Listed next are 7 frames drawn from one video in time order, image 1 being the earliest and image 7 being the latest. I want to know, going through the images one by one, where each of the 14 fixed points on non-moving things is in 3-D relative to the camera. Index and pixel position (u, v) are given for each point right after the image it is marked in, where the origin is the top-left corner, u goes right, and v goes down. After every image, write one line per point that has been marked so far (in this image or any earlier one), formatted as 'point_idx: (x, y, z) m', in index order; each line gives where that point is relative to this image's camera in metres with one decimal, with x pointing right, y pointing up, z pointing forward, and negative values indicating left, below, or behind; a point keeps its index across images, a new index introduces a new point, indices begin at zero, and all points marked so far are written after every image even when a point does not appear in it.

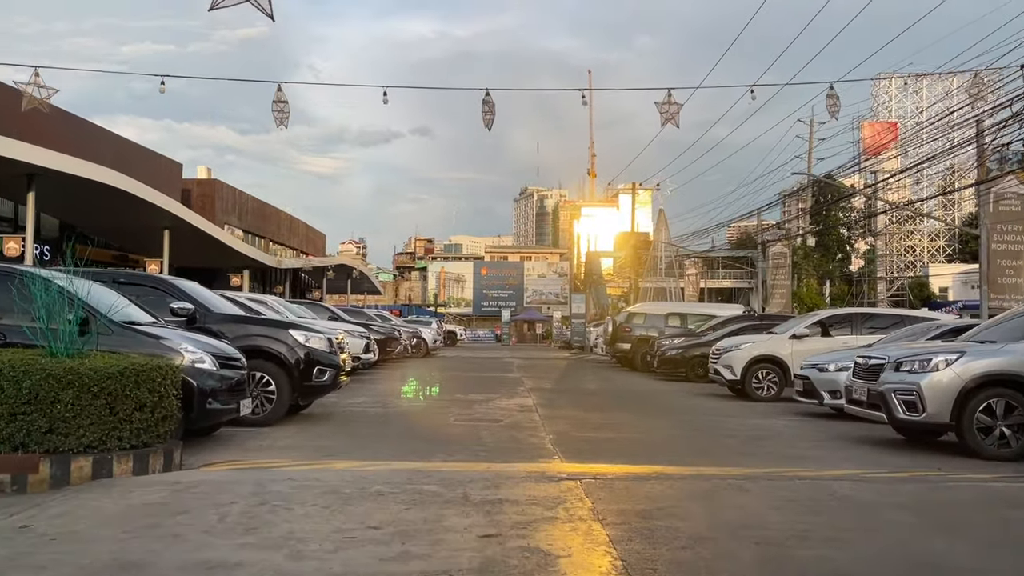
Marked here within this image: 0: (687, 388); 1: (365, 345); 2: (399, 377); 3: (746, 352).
0: (+3.7, -2.1, +17.7) m
1: (-3.2, -1.2, +18.2) m
2: (-2.7, -2.1, +19.5) m
3: (+4.2, -1.2, +15.1) m
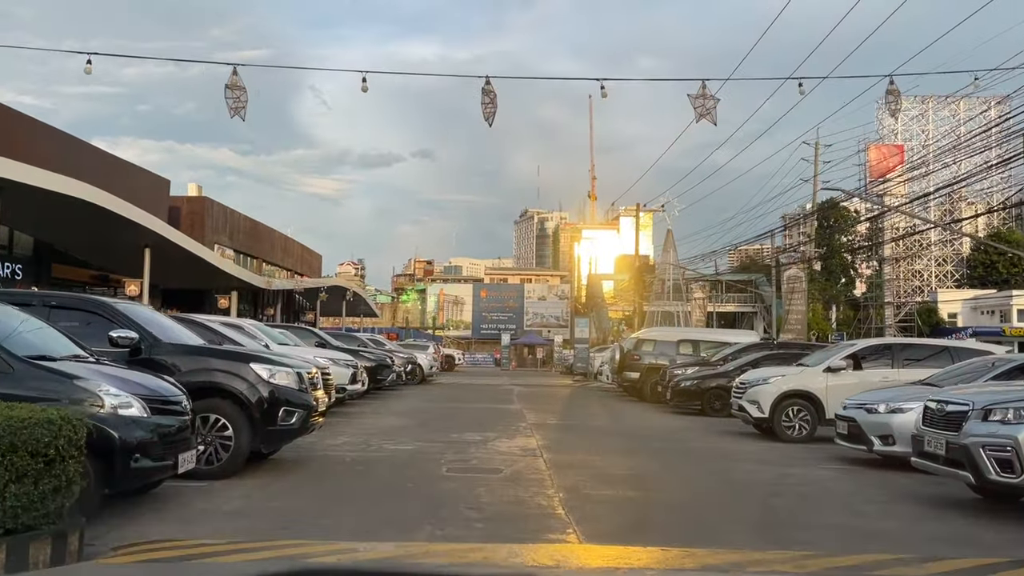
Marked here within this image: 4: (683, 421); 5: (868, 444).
0: (+3.7, -2.6, +16.1) m
1: (-3.2, -1.7, +16.6) m
2: (-2.7, -2.6, +17.9) m
3: (+4.3, -1.6, +13.5) m
4: (+3.5, -2.7, +16.7) m
5: (+4.5, -2.0, +10.4) m
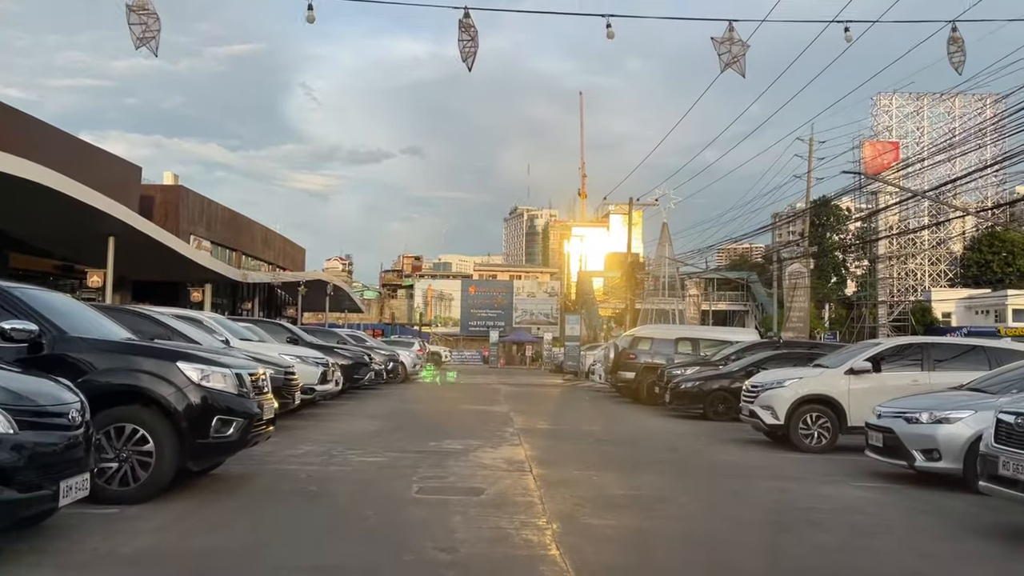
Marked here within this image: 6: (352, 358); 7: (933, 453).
0: (+3.5, -2.5, +14.7) m
1: (-3.5, -1.5, +15.1) m
2: (-3.0, -2.4, +16.4) m
3: (+4.1, -1.5, +12.1) m
4: (+3.2, -2.6, +15.3) m
5: (+4.3, -1.9, +9.0) m
6: (-3.8, -1.7, +19.9) m
7: (+4.5, -1.8, +8.8) m
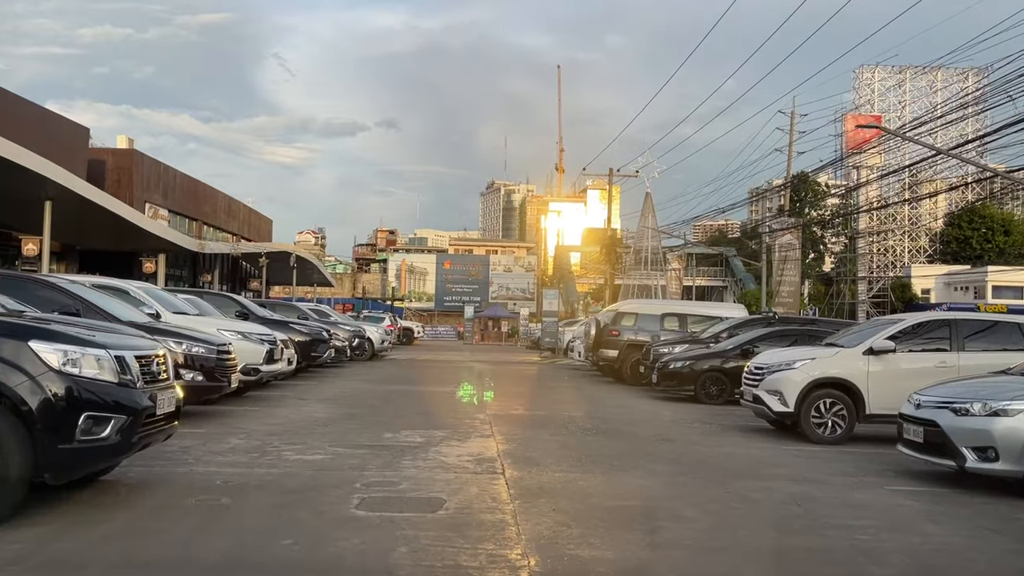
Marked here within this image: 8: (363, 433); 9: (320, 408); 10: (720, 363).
0: (+3.0, -2.0, +13.2) m
1: (-3.9, -1.0, +13.4) m
2: (-3.5, -1.9, +14.7) m
3: (+3.7, -1.1, +10.6) m
4: (+2.7, -2.0, +13.8) m
5: (+4.0, -1.5, +7.5) m
6: (-4.4, -1.0, +18.1) m
7: (+4.2, -1.4, +7.3) m
8: (-1.8, -1.7, +9.9) m
9: (-2.9, -1.8, +12.6) m
10: (+4.0, -1.4, +15.8) m
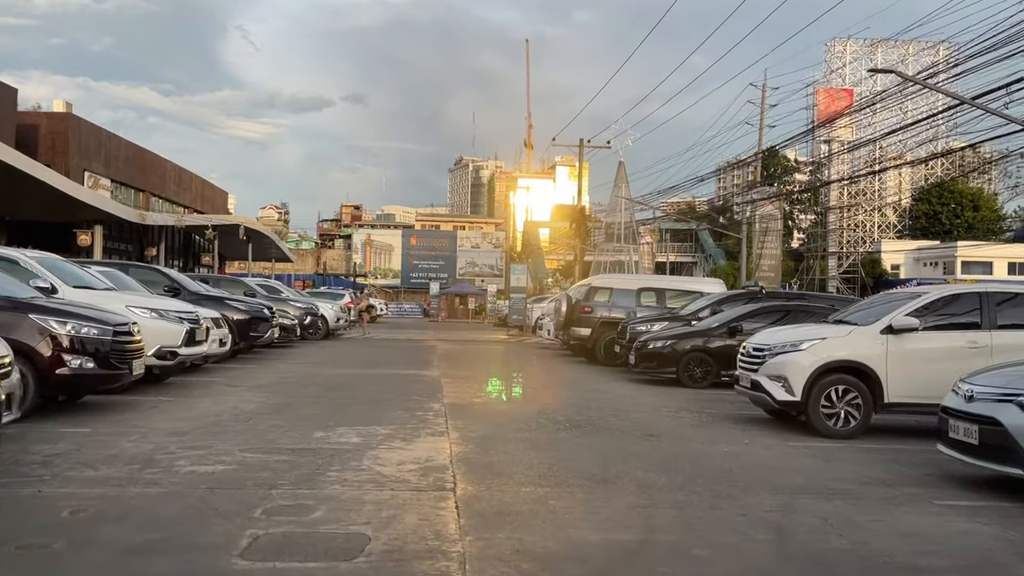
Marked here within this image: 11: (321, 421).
0: (+2.5, -1.6, +11.6) m
1: (-4.5, -0.6, +11.5) m
2: (-4.1, -1.4, +12.9) m
3: (+3.2, -0.8, +9.0) m
4: (+2.2, -1.6, +12.2) m
5: (+3.7, -1.3, +6.0) m
6: (-5.1, -0.5, +16.2) m
7: (+3.9, -1.2, +5.8) m
8: (-2.2, -1.4, +8.2) m
9: (-3.4, -1.4, +10.8) m
10: (+3.3, -0.9, +14.3) m
11: (-2.1, -1.4, +8.9) m
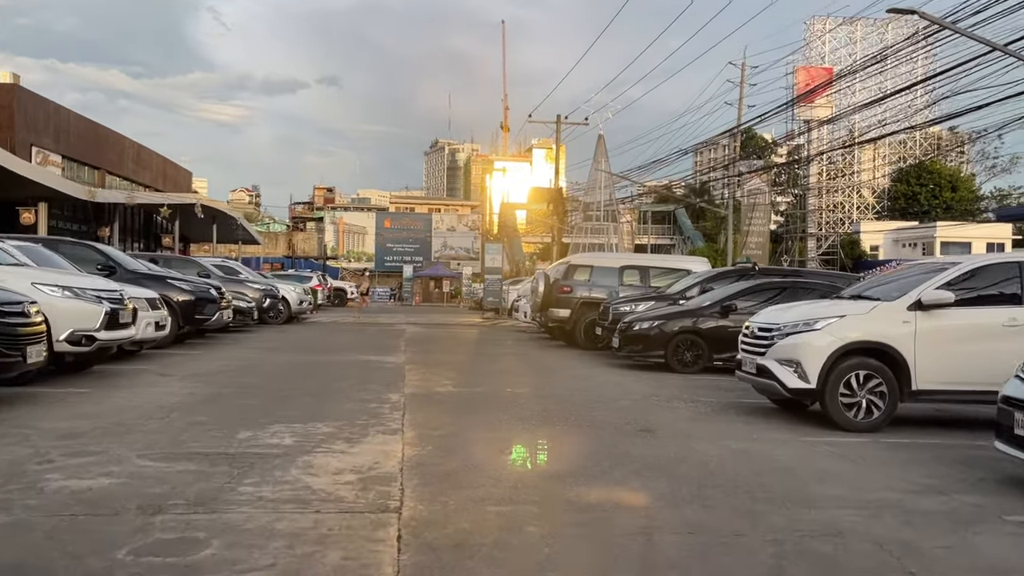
0: (+2.1, -1.3, +10.4) m
1: (-4.8, -0.3, +10.1) m
2: (-4.5, -1.1, +11.5) m
3: (+2.9, -0.5, +7.8) m
4: (+1.8, -1.3, +10.9) m
5: (+3.5, -1.1, +4.7) m
6: (-5.6, -0.1, +14.7) m
7: (+3.7, -1.0, +4.6) m
8: (-2.5, -1.2, +6.8) m
9: (-3.8, -1.1, +9.4) m
10: (+2.9, -0.6, +13.0) m
11: (-2.3, -1.2, +7.5) m
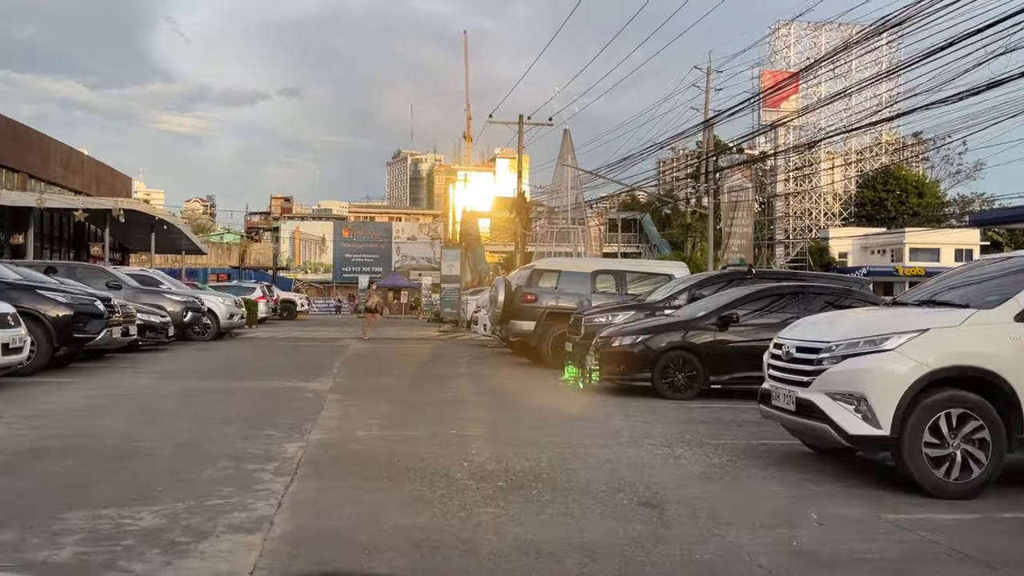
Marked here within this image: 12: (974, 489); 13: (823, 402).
0: (+1.6, -1.3, +7.9) m
1: (-5.3, -0.4, +7.4) m
2: (-5.0, -1.2, +8.8) m
3: (+2.5, -0.5, +5.4) m
4: (+1.3, -1.3, +8.5) m
5: (+3.2, -1.0, +2.4) m
6: (-6.3, -0.3, +12.0) m
7: (+3.4, -0.9, +2.2) m
8: (-2.8, -1.2, +4.2) m
9: (-4.2, -1.2, +6.7) m
10: (+2.3, -0.6, +10.6) m
11: (-2.7, -1.2, +4.9) m
12: (+3.0, -1.3, +5.4) m
13: (+2.1, -0.8, +5.6) m
